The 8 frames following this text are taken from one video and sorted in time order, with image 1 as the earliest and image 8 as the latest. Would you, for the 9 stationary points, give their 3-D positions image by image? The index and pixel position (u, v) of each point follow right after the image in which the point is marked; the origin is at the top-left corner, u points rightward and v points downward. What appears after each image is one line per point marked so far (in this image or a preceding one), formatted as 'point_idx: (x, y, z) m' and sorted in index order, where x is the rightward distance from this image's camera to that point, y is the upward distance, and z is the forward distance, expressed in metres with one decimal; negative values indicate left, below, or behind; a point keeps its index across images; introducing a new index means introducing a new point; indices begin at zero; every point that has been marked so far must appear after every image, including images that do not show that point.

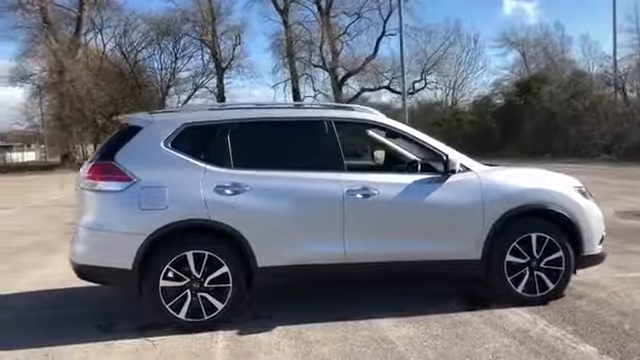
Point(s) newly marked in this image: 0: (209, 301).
0: (-1.2, -1.3, +6.2) m
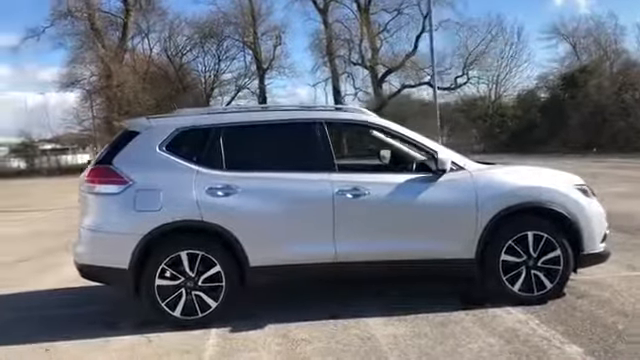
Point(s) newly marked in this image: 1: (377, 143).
0: (-1.3, -1.3, +6.4) m
1: (+0.7, +0.4, +6.8) m
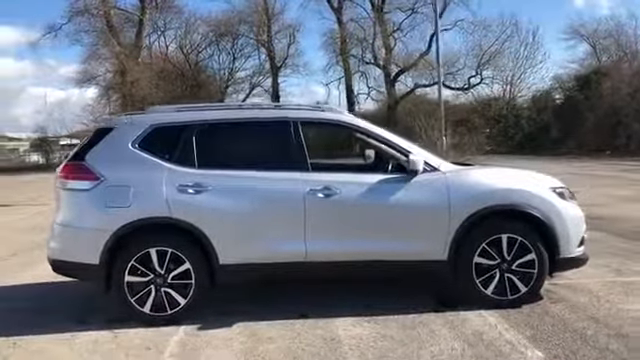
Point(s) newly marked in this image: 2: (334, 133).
0: (-1.6, -1.3, +6.4) m
1: (+0.4, +0.4, +6.8) m
2: (+0.3, +0.5, +6.8) m
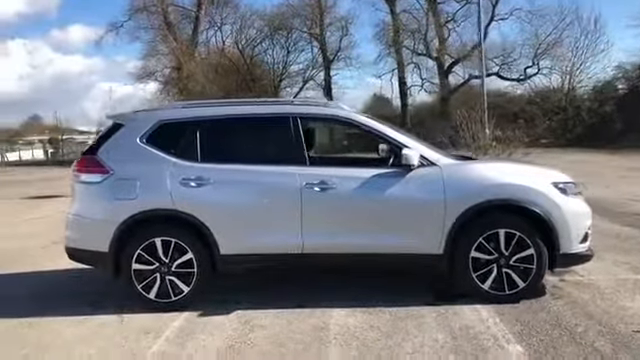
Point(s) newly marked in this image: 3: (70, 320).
0: (-1.7, -1.2, +6.8) m
1: (+0.4, +0.5, +6.9) m
2: (+0.3, +0.6, +6.9) m
3: (-2.7, -1.5, +6.5) m
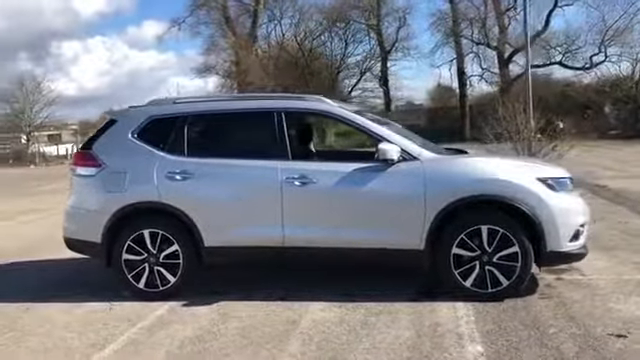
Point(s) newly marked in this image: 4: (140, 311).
0: (-1.9, -1.1, +7.0) m
1: (+0.2, +0.6, +6.9) m
2: (+0.1, +0.7, +6.9) m
3: (-3.0, -1.5, +6.8) m
4: (-2.0, -1.5, +6.7) m
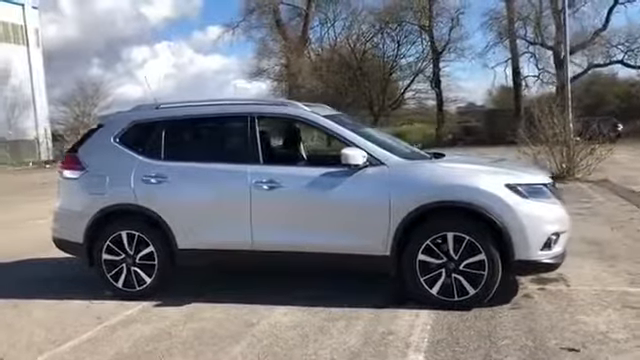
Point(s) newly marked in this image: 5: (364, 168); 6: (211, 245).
0: (-2.2, -1.1, +7.2) m
1: (-0.1, +0.5, +6.9) m
2: (-0.3, +0.6, +6.9) m
3: (-3.3, -1.5, +7.1) m
4: (-2.4, -1.5, +6.9) m
5: (+0.5, +0.2, +6.6) m
6: (-1.3, -0.8, +7.0) m
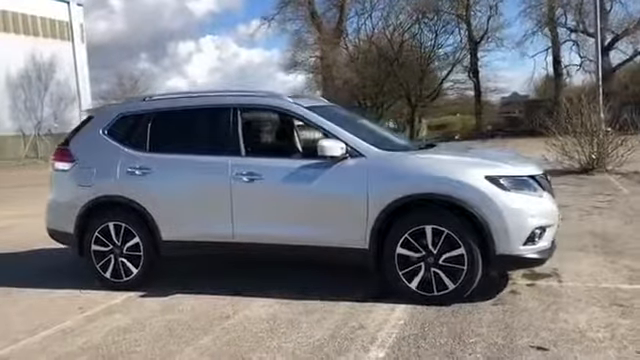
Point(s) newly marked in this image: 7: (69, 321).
0: (-2.4, -1.0, +7.3) m
1: (-0.3, +0.6, +6.8) m
2: (-0.5, +0.7, +6.9) m
3: (-3.5, -1.4, +7.3) m
4: (-2.6, -1.4, +7.0) m
5: (+0.3, +0.2, +6.5) m
6: (-1.5, -0.7, +7.0) m
7: (-2.6, -1.5, +6.2) m
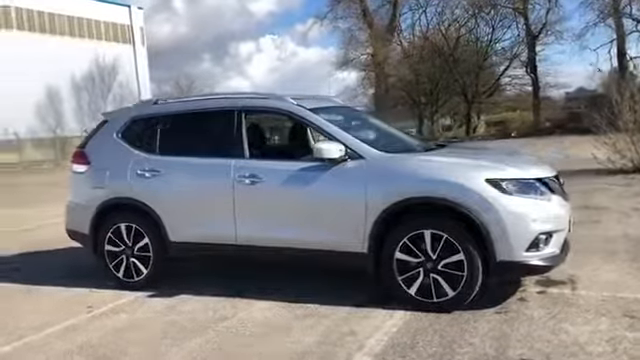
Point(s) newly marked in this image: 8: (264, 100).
0: (-2.3, -1.1, +7.5) m
1: (-0.3, +0.6, +6.8) m
2: (-0.5, +0.7, +6.8) m
3: (-3.4, -1.4, +7.6) m
4: (-2.6, -1.4, +7.2) m
5: (+0.2, +0.2, +6.4) m
6: (-1.4, -0.7, +7.1) m
7: (-2.6, -1.5, +6.4) m
8: (-0.7, +1.0, +7.0) m
